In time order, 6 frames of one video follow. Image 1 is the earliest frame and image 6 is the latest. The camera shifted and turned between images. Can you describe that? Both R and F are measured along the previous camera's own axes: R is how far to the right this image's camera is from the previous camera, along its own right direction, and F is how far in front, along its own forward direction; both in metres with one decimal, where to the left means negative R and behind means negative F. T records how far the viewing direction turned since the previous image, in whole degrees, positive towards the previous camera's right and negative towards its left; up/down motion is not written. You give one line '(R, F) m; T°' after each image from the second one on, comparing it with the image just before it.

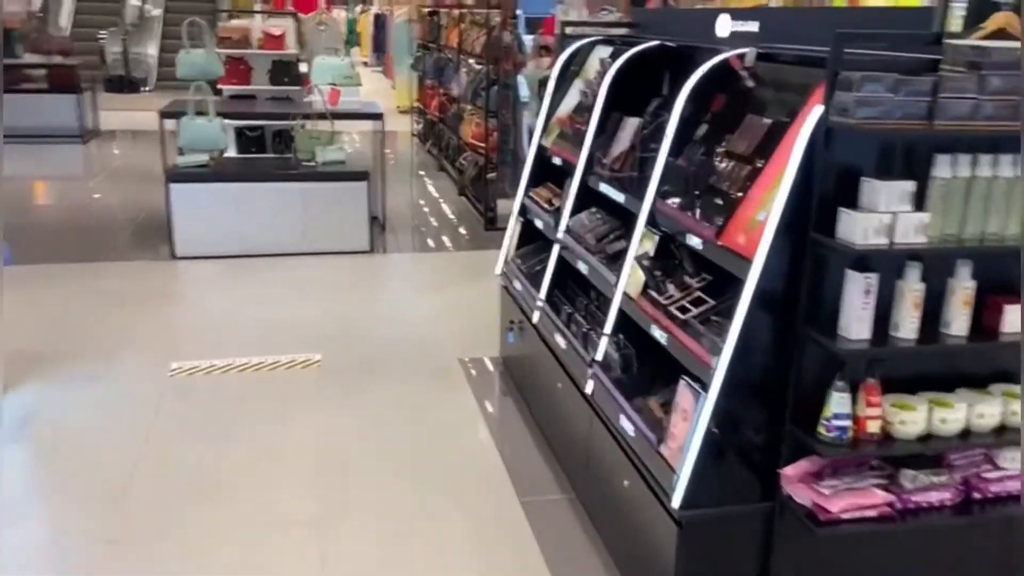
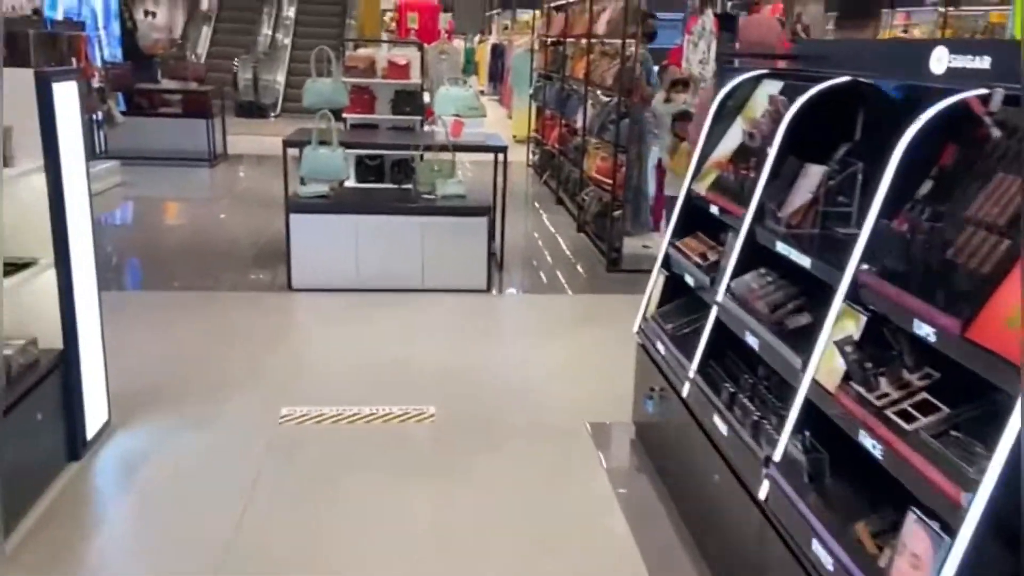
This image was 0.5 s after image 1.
(-0.2, +0.4) m; -7°
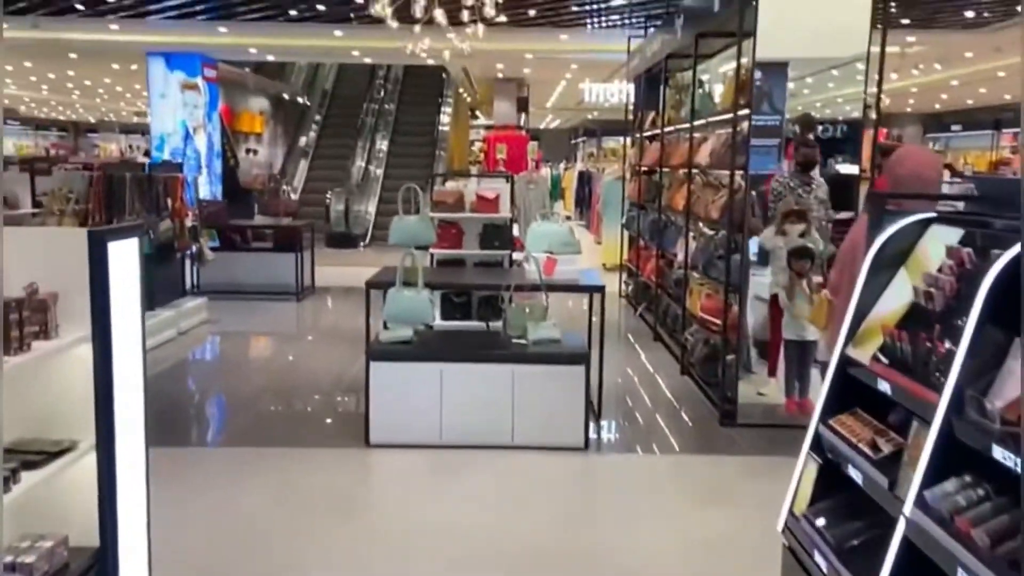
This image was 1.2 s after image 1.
(-0.1, +0.5) m; -6°
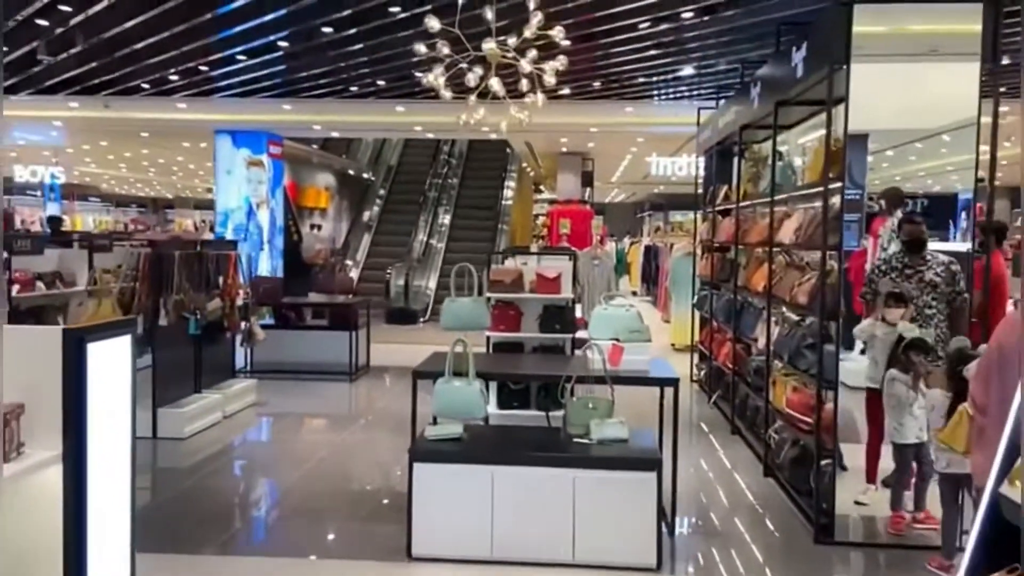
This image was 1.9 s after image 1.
(0.0, +0.5) m; -5°
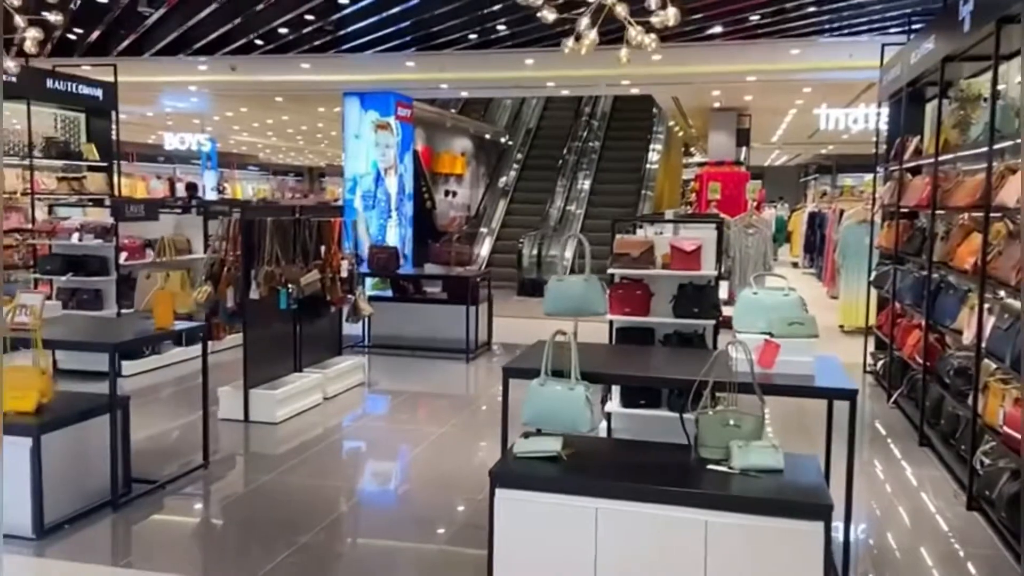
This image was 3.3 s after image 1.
(+0.2, +1.1) m; -11°
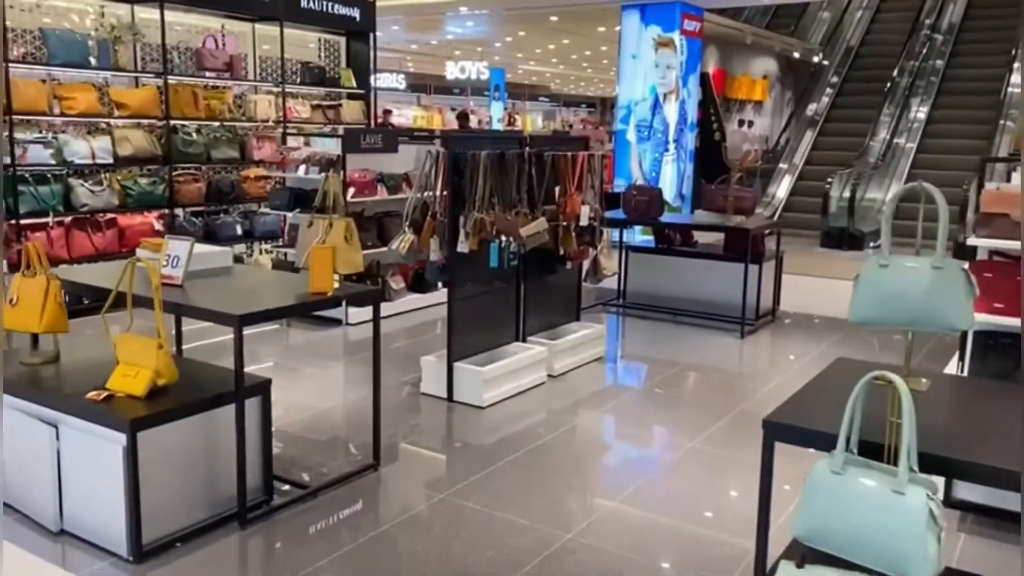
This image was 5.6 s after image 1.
(+0.1, +1.6) m; -21°
